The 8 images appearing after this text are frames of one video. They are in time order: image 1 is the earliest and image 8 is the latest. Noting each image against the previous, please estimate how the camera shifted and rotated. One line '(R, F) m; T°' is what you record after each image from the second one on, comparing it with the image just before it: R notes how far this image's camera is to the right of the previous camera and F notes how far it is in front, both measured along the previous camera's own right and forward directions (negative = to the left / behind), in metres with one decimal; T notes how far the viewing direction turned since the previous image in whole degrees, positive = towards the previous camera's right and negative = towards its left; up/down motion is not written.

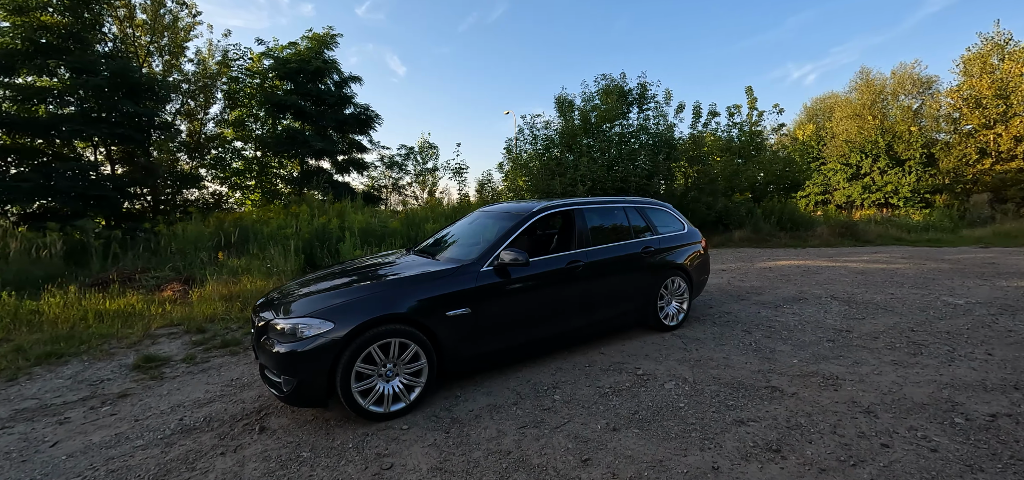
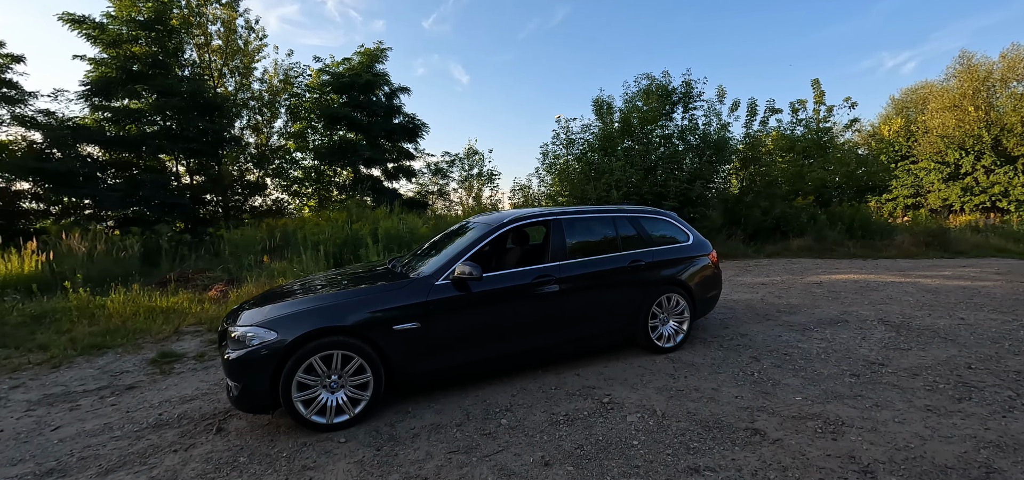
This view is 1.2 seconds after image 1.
(+1.0, +0.3) m; -9°
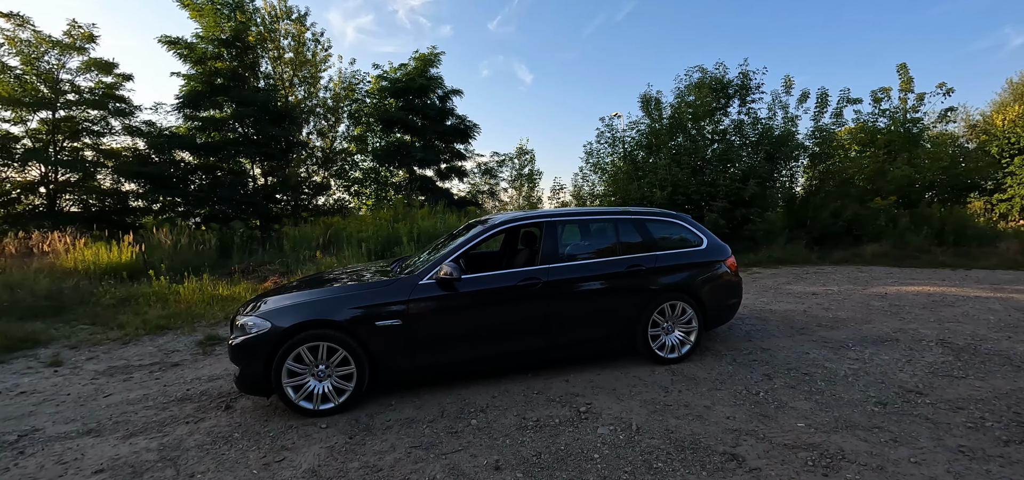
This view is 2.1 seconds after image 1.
(+0.7, +0.1) m; -9°
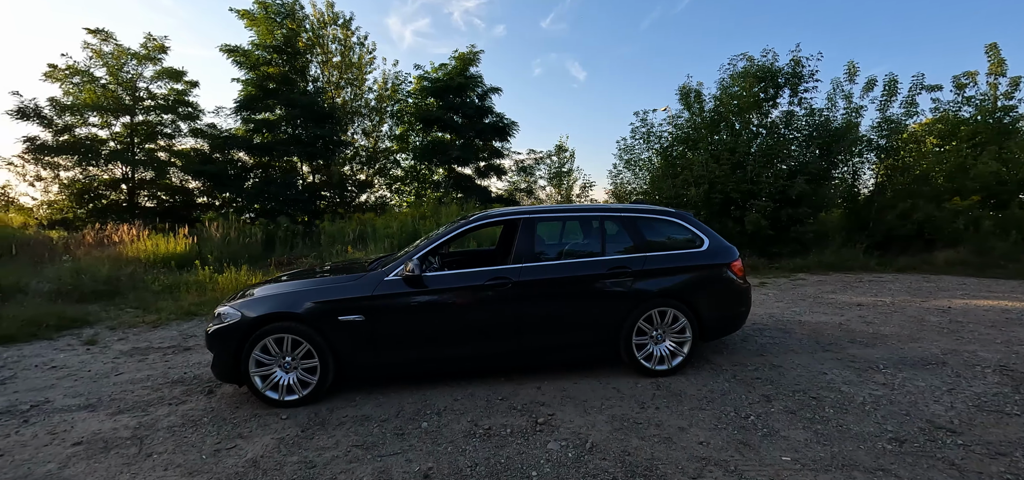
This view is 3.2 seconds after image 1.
(+0.7, +0.2) m; -7°
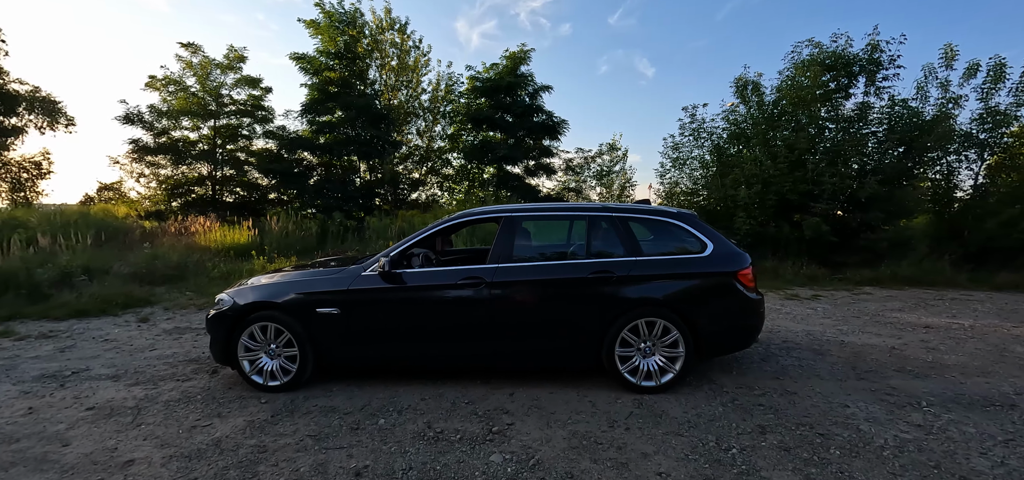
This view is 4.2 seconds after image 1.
(+0.8, +0.2) m; -9°
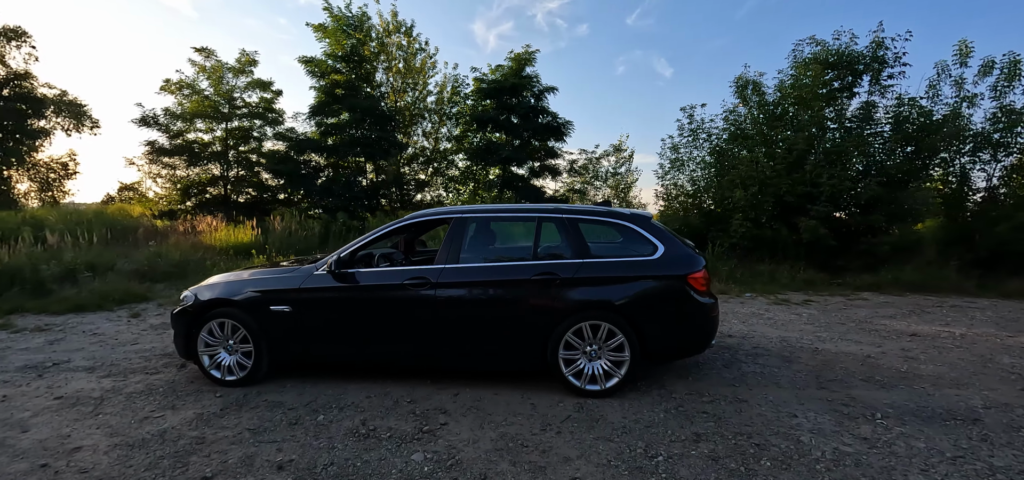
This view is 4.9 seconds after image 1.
(+0.6, 0.0) m; -3°
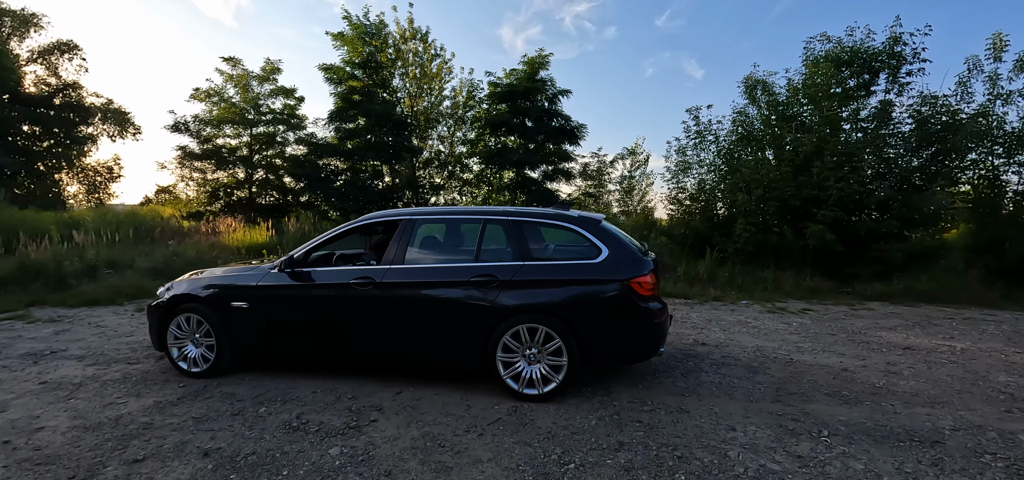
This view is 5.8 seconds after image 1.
(+0.8, 0.0) m; -4°
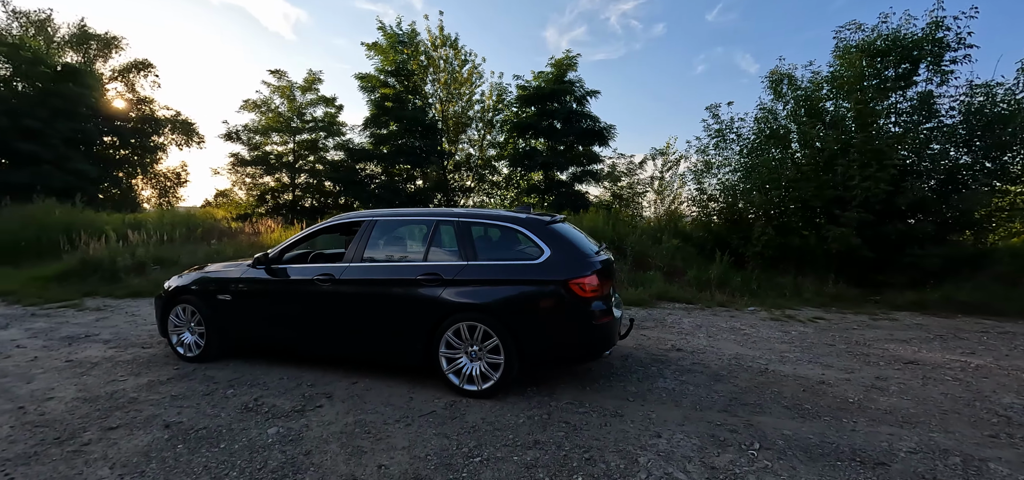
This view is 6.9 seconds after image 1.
(+0.9, 0.0) m; -6°
